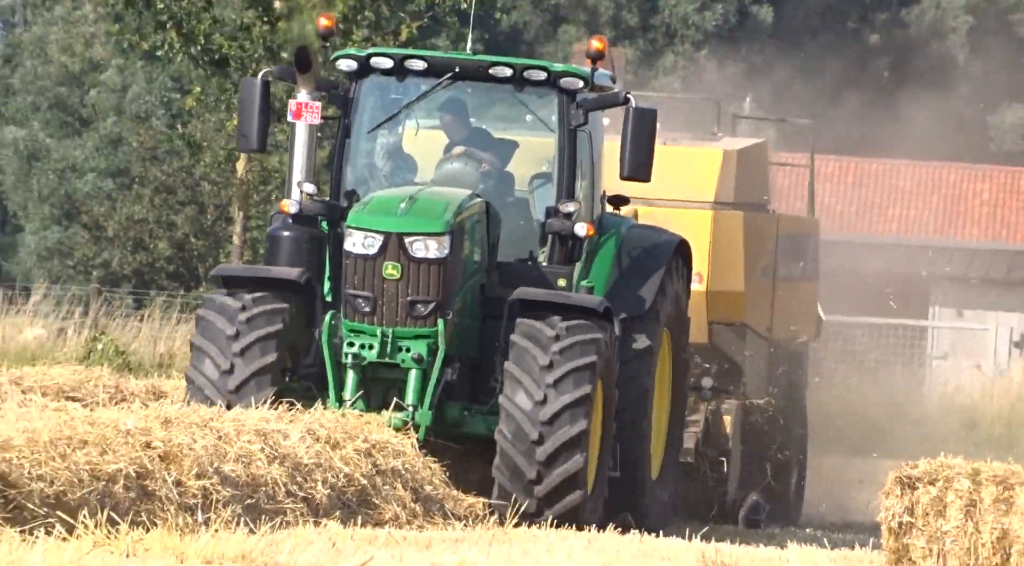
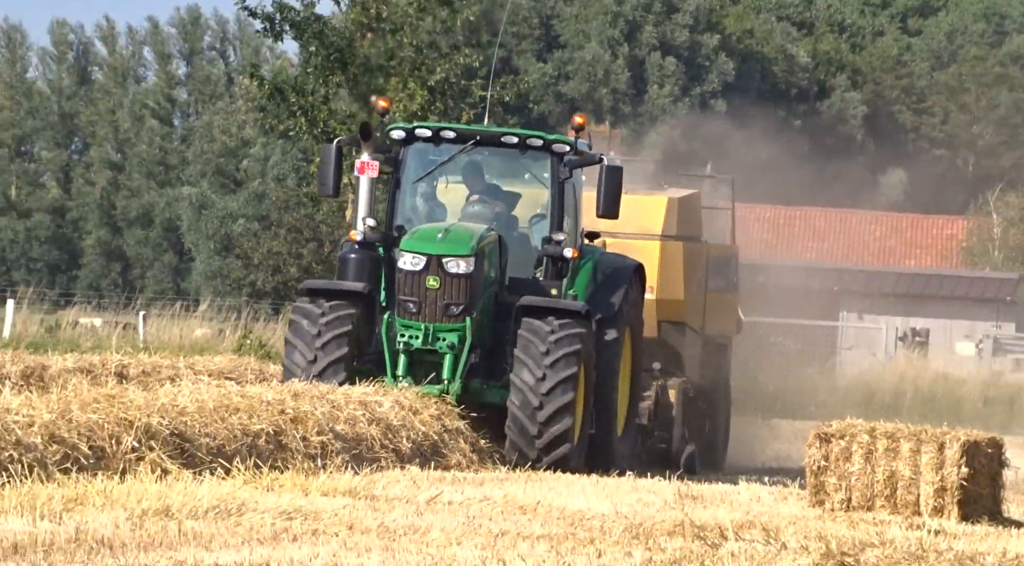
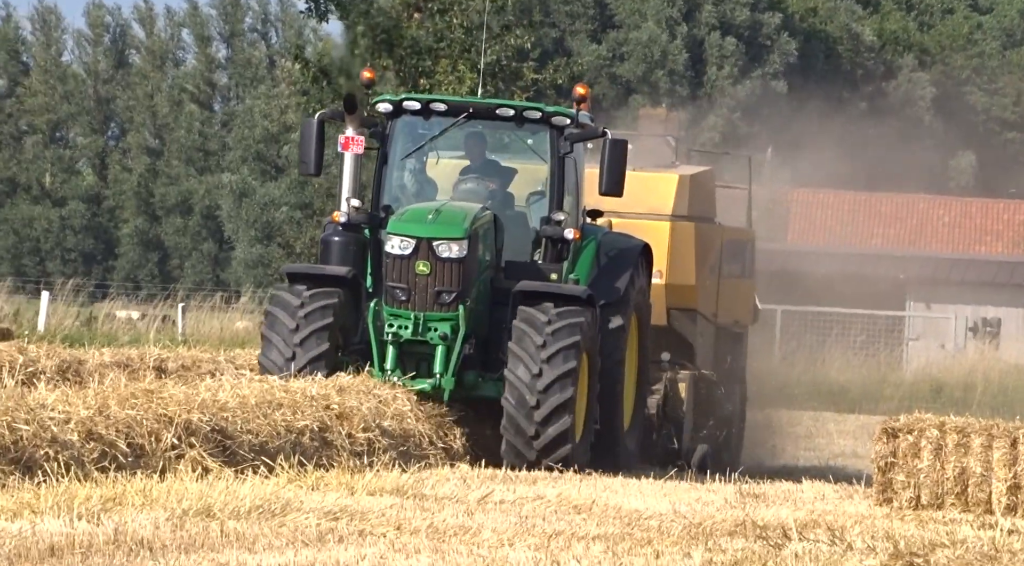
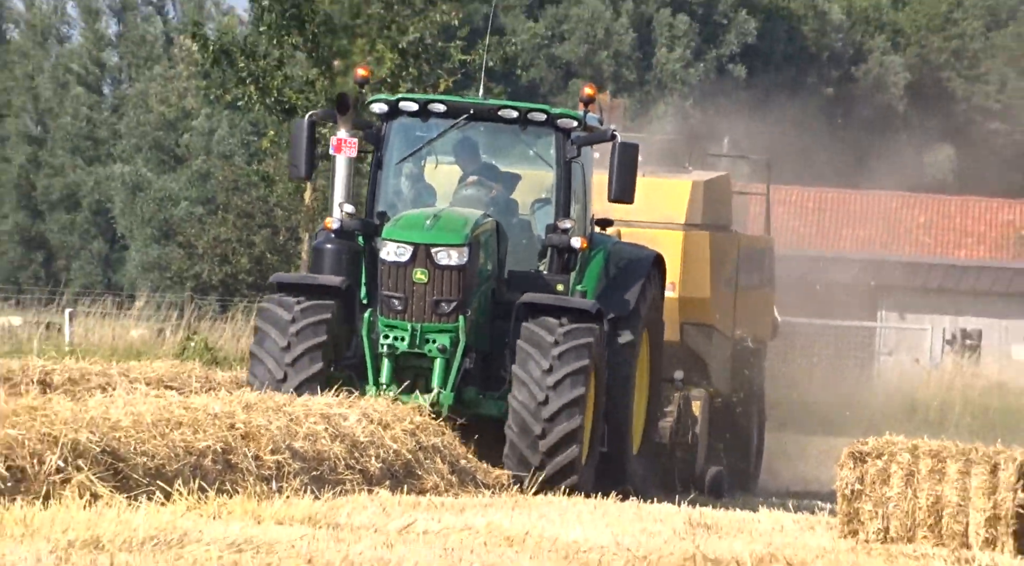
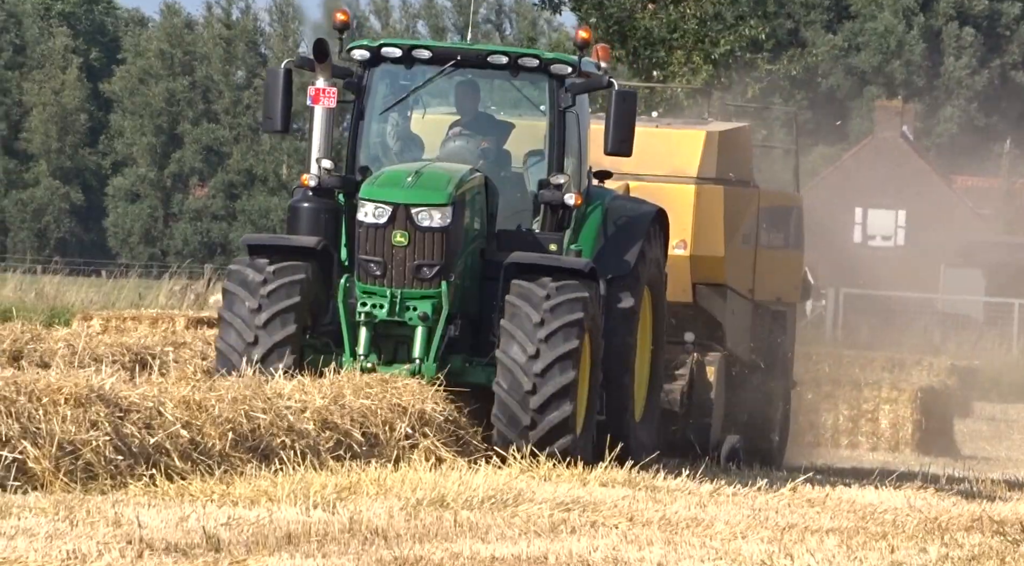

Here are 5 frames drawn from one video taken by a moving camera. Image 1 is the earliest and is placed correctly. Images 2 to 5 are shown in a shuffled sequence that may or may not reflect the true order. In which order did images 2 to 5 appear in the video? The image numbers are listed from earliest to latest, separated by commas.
4, 2, 3, 5
